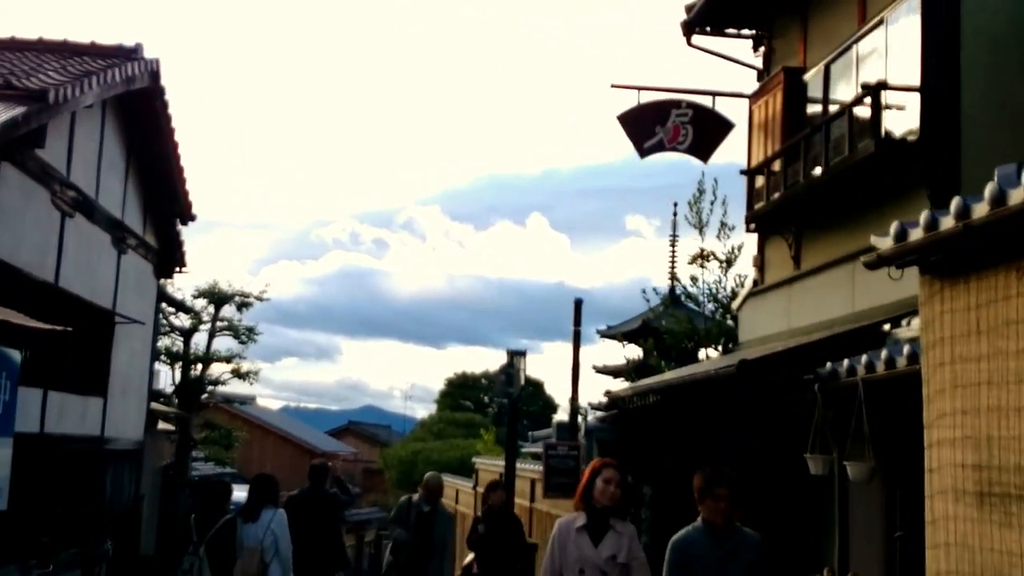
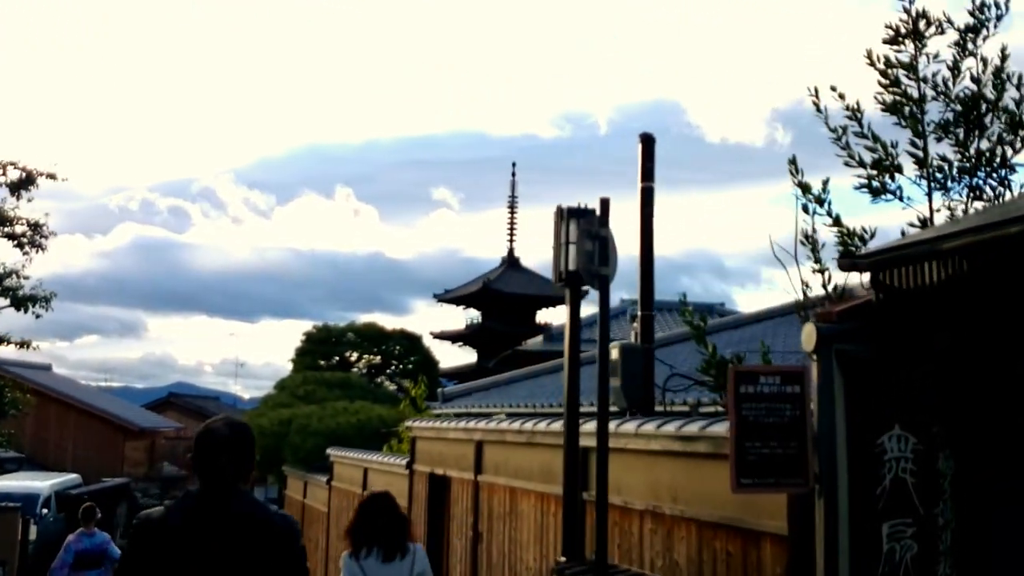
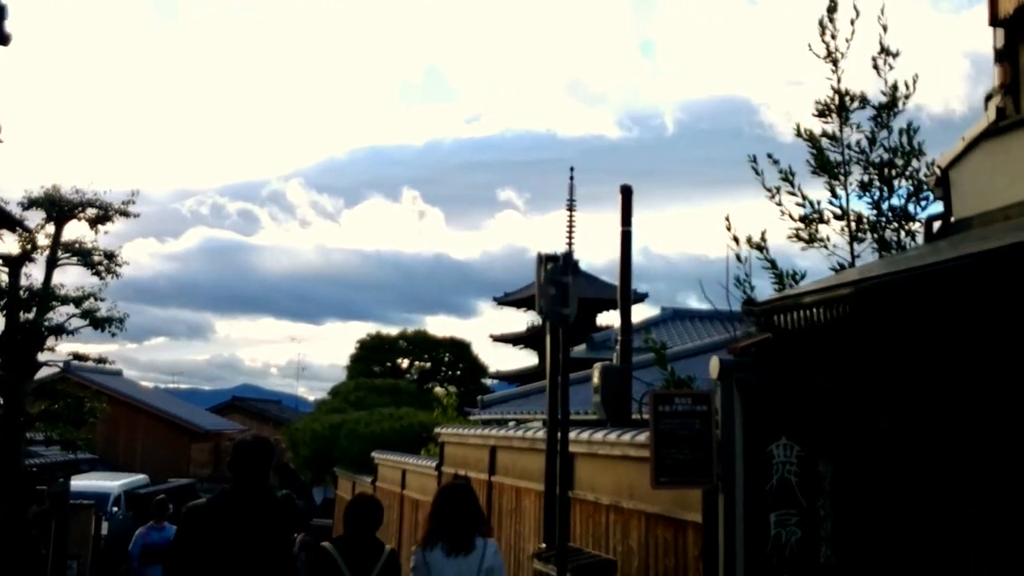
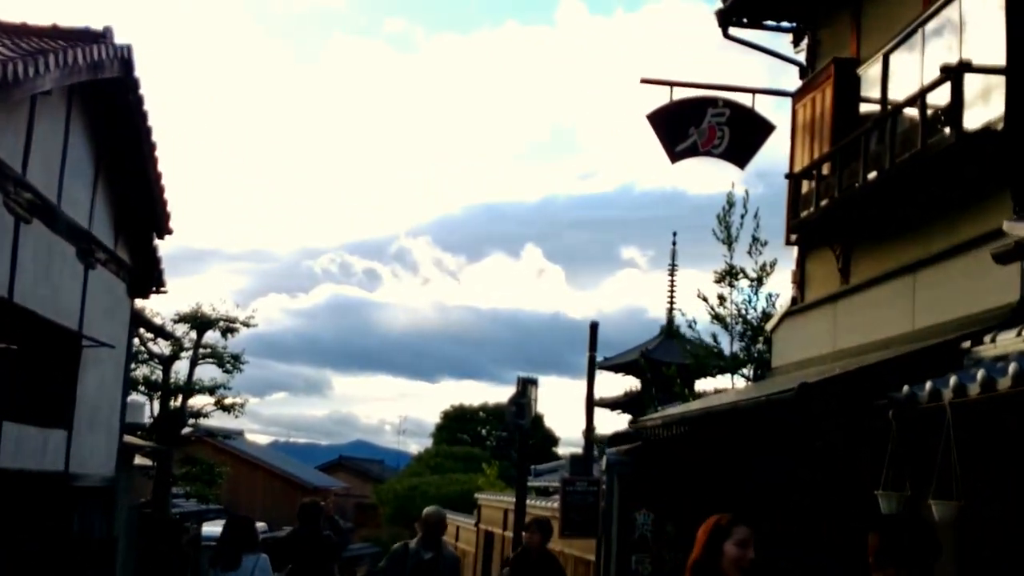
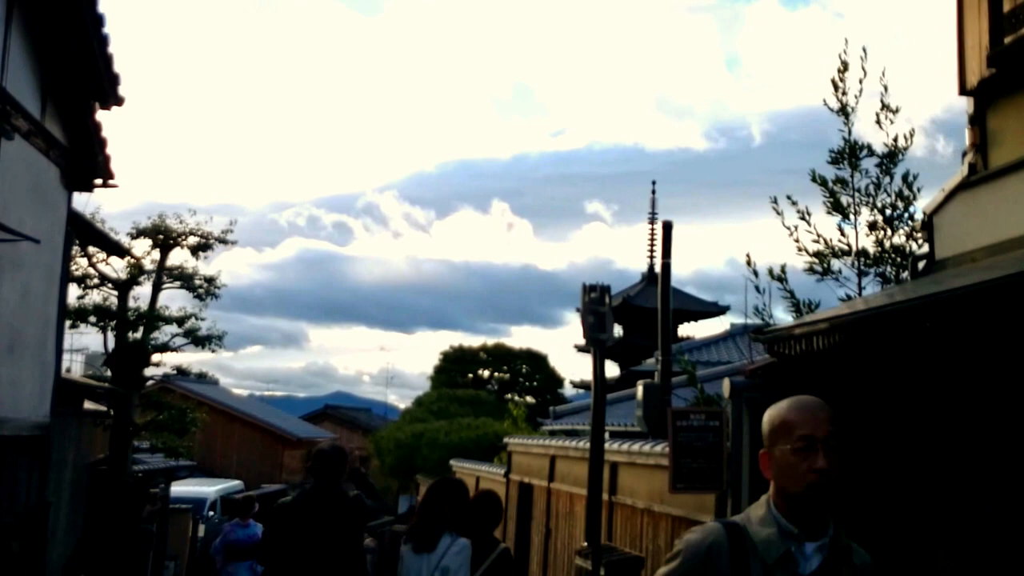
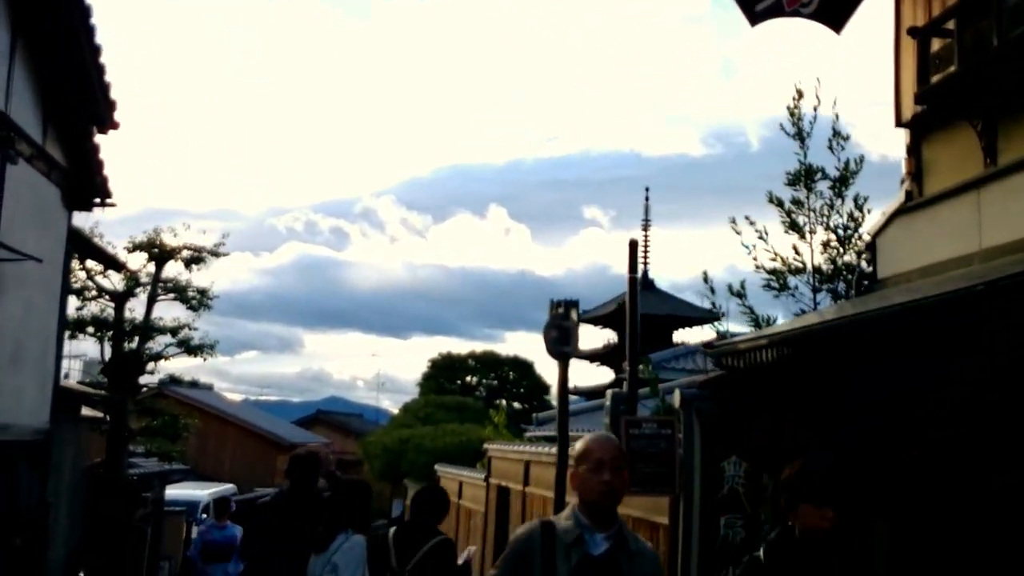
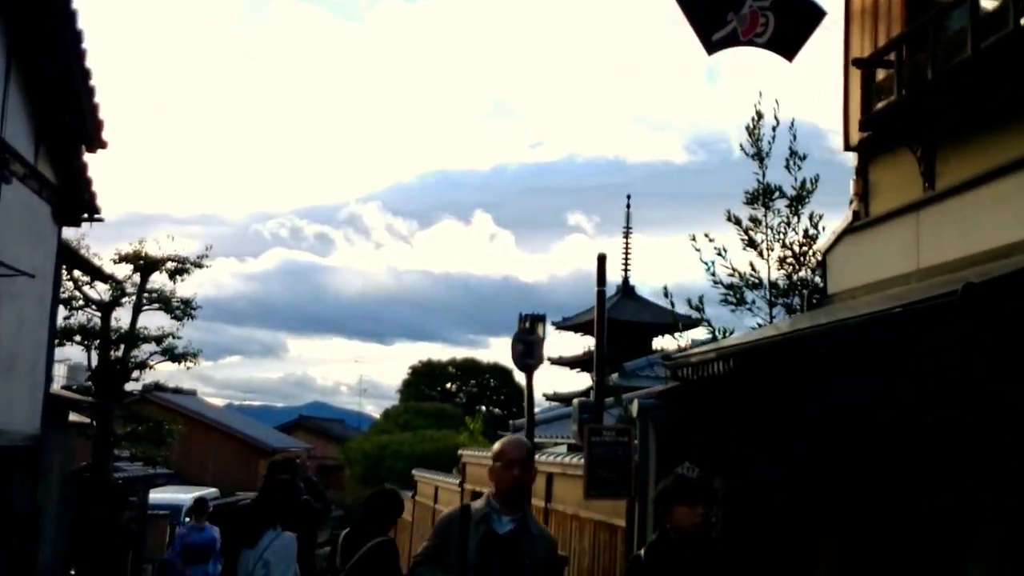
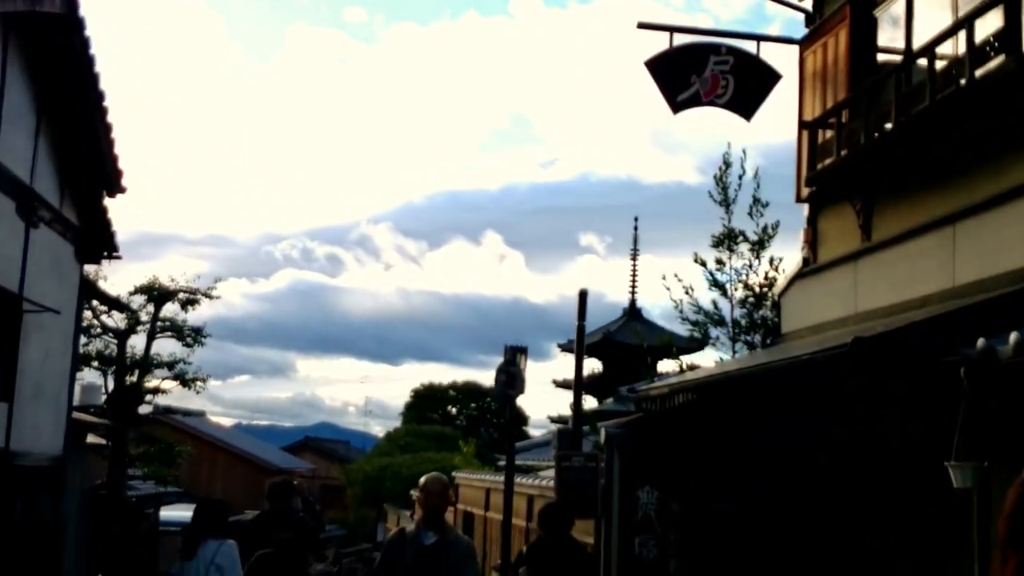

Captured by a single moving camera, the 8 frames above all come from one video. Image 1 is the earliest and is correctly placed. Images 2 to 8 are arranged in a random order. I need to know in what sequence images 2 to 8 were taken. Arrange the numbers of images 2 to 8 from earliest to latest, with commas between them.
4, 8, 7, 6, 5, 3, 2
